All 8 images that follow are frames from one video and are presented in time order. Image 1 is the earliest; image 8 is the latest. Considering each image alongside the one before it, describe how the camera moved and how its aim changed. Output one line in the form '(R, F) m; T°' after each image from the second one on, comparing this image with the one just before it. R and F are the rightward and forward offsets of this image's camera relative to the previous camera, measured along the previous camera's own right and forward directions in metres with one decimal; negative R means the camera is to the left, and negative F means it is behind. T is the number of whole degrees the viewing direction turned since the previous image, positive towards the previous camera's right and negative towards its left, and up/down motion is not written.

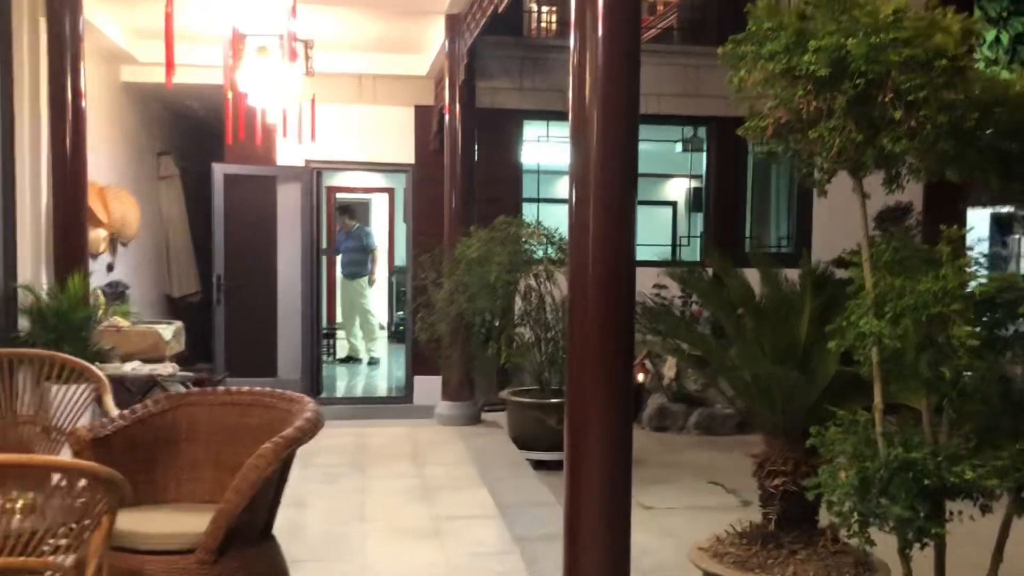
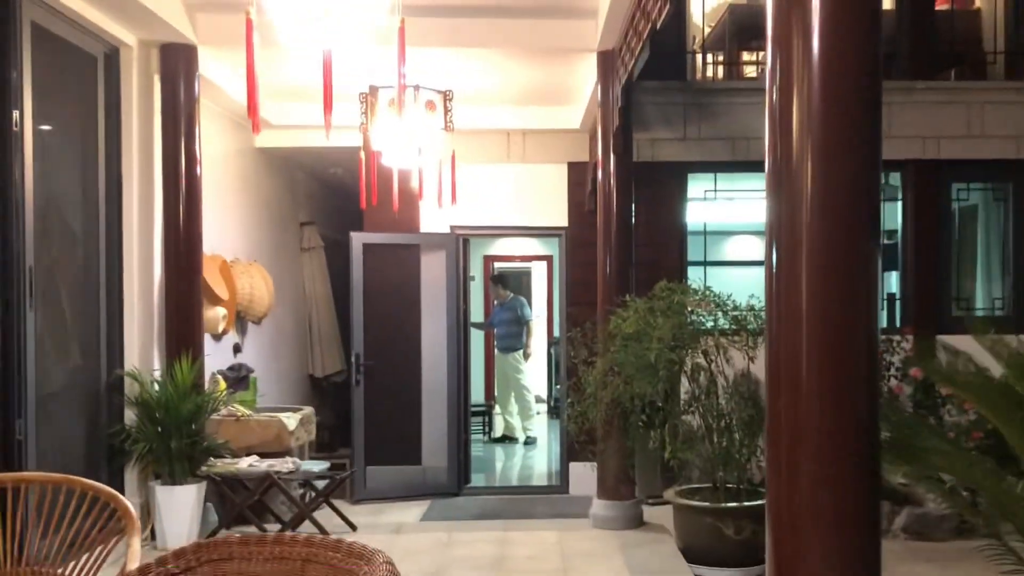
(0.0, +0.8) m; -10°
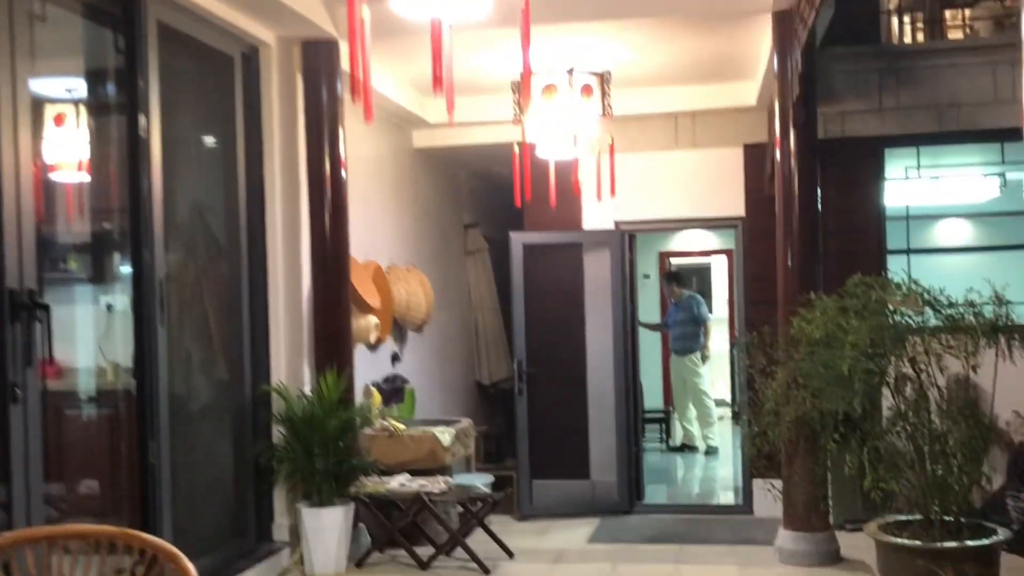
(+0.1, +0.4) m; -11°
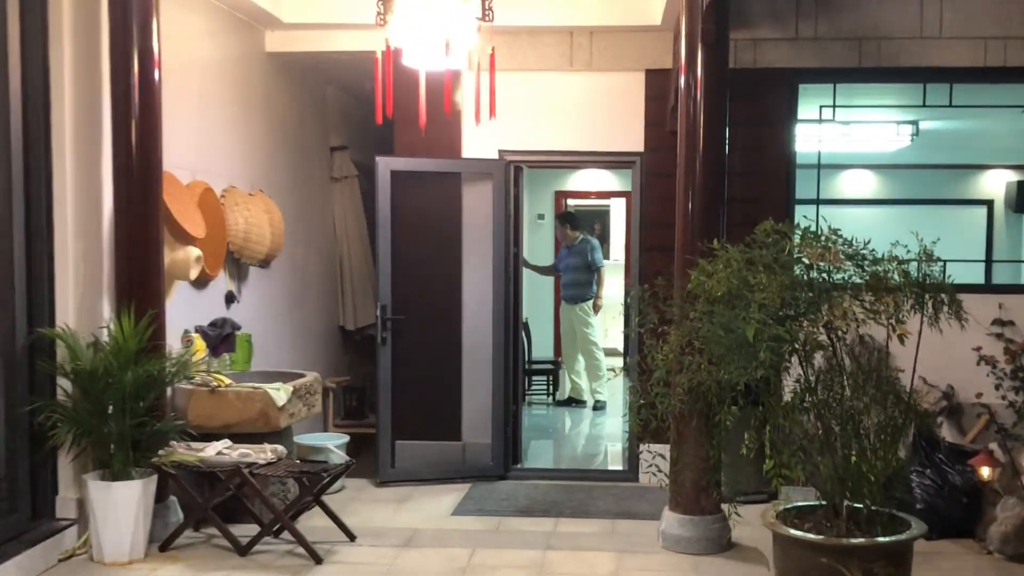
(+0.2, +0.7) m; +6°
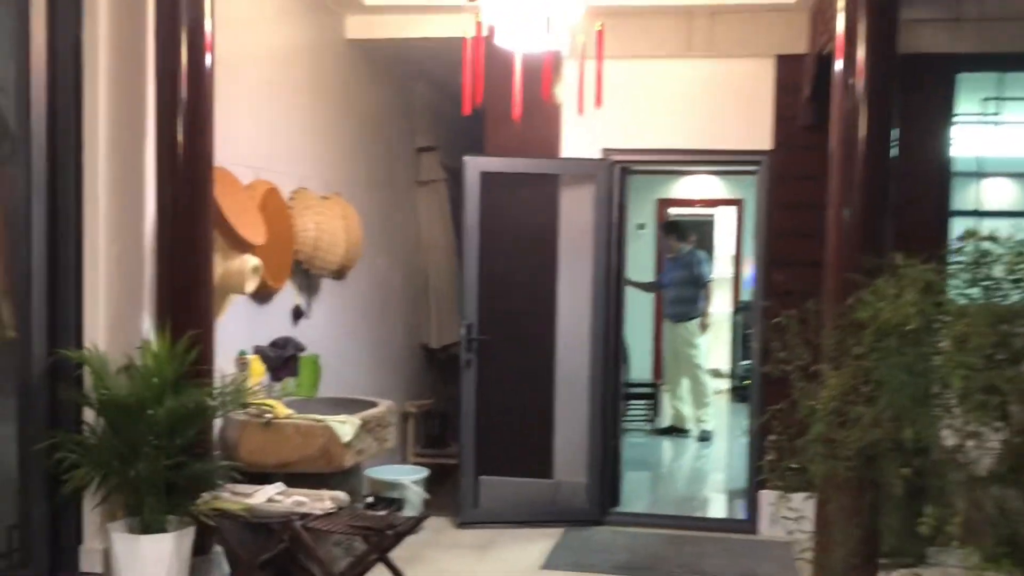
(-0.1, +0.6) m; -5°
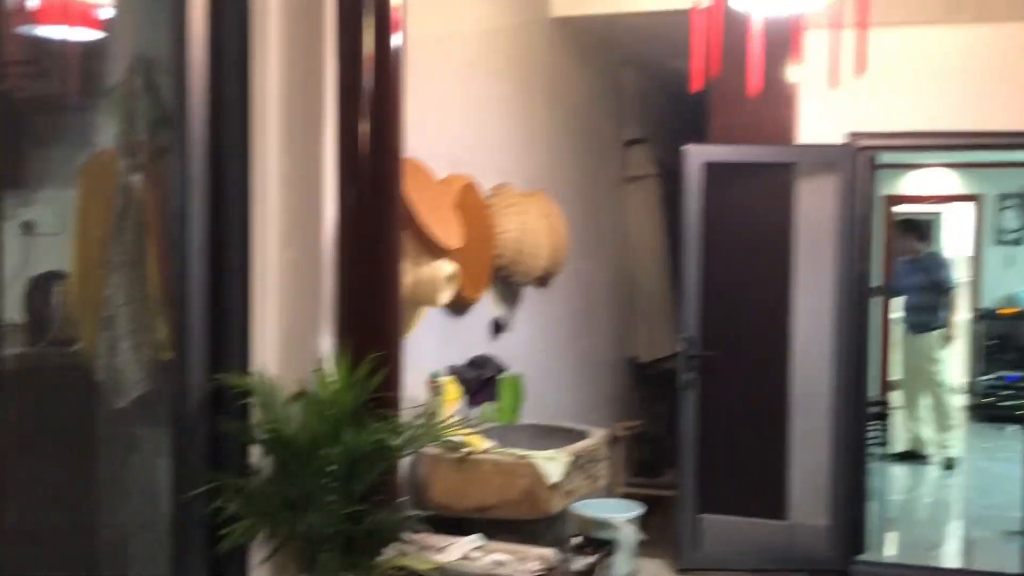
(-0.1, +0.6) m; -12°
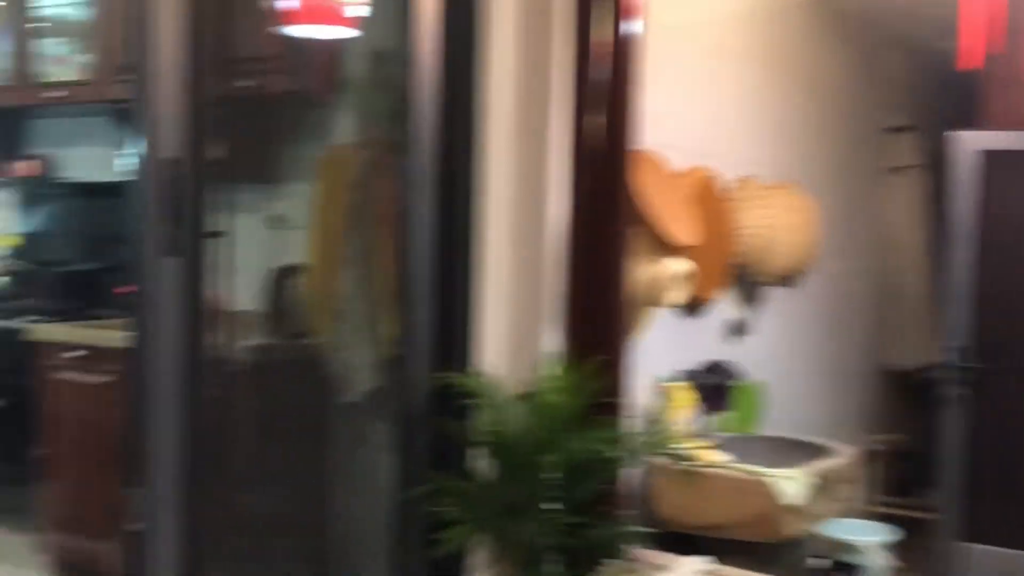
(0.0, +0.1) m; -14°
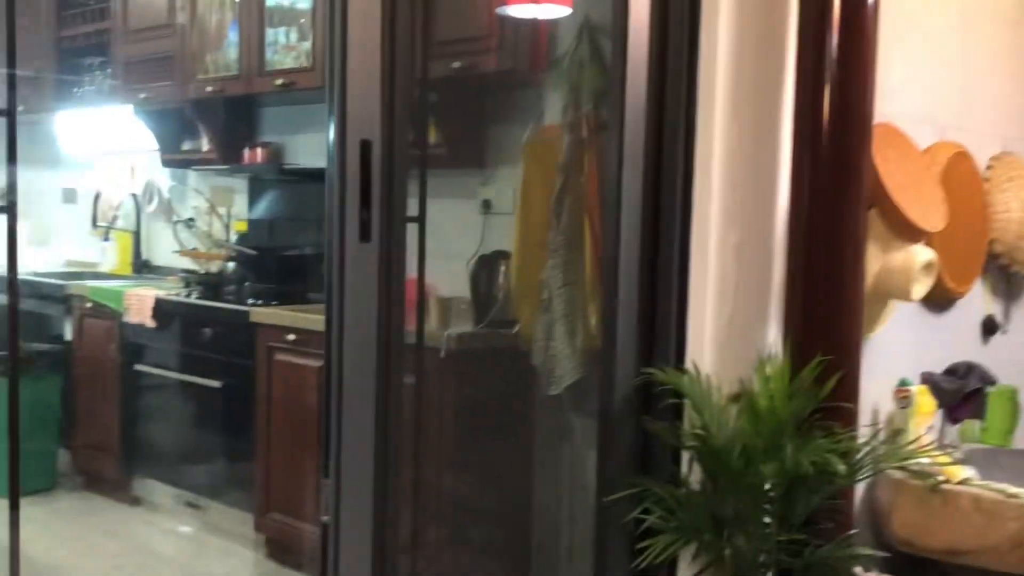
(0.0, +0.1) m; -13°
